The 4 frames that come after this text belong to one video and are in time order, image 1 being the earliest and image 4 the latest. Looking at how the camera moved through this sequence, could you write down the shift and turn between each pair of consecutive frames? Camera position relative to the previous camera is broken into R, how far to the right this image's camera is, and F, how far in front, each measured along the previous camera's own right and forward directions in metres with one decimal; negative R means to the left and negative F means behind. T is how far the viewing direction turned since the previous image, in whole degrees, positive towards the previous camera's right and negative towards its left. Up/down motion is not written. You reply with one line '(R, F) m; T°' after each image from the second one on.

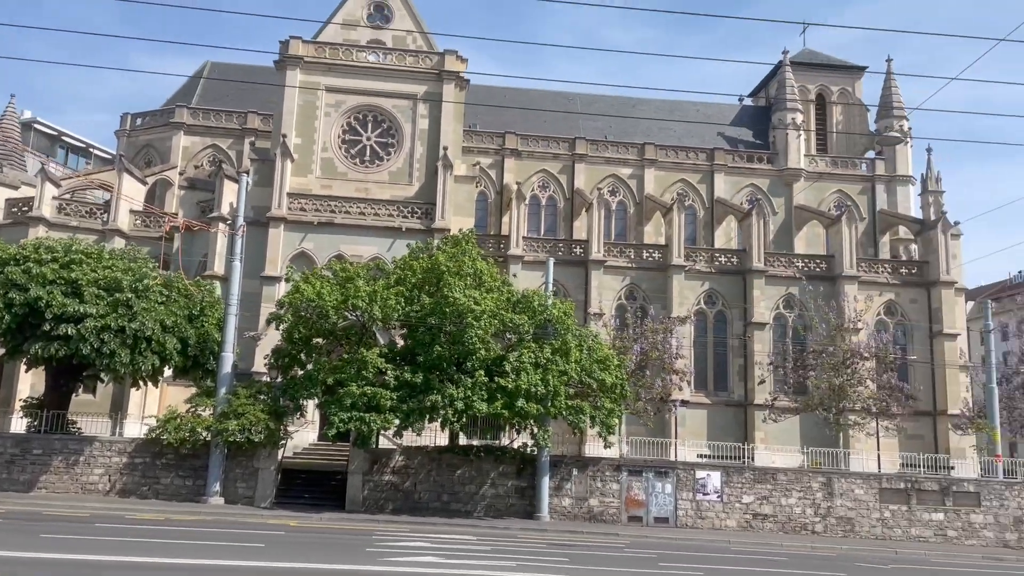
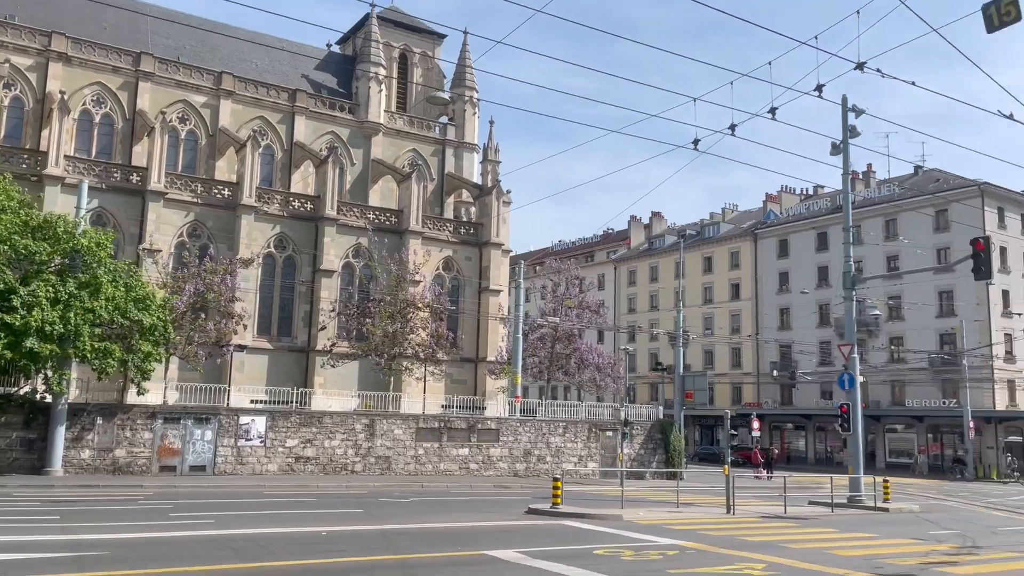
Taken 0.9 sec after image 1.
(+1.2, +0.2) m; +28°
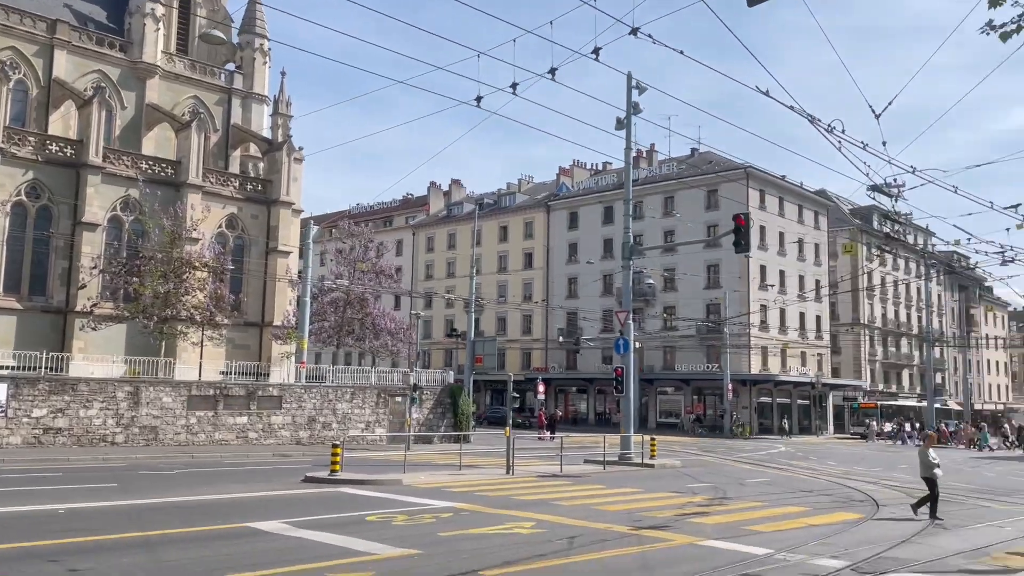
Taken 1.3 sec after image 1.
(+0.4, +0.4) m; +14°
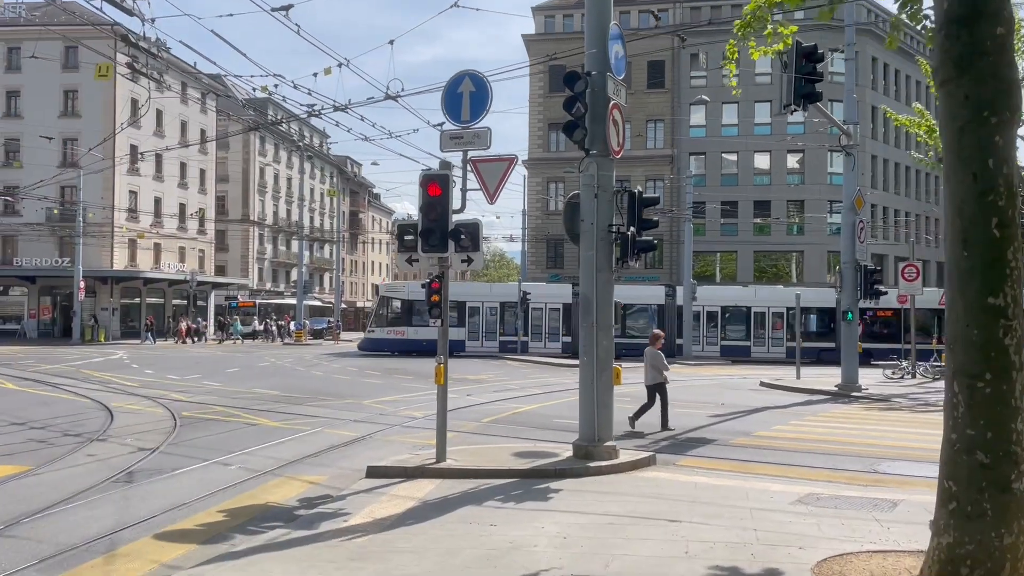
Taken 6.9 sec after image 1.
(+4.9, +4.7) m; +39°
